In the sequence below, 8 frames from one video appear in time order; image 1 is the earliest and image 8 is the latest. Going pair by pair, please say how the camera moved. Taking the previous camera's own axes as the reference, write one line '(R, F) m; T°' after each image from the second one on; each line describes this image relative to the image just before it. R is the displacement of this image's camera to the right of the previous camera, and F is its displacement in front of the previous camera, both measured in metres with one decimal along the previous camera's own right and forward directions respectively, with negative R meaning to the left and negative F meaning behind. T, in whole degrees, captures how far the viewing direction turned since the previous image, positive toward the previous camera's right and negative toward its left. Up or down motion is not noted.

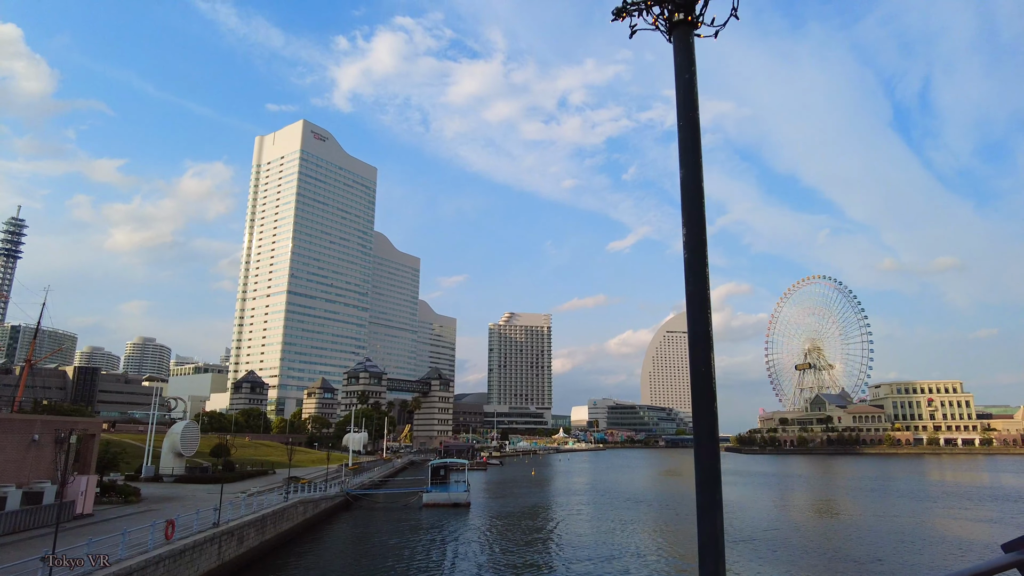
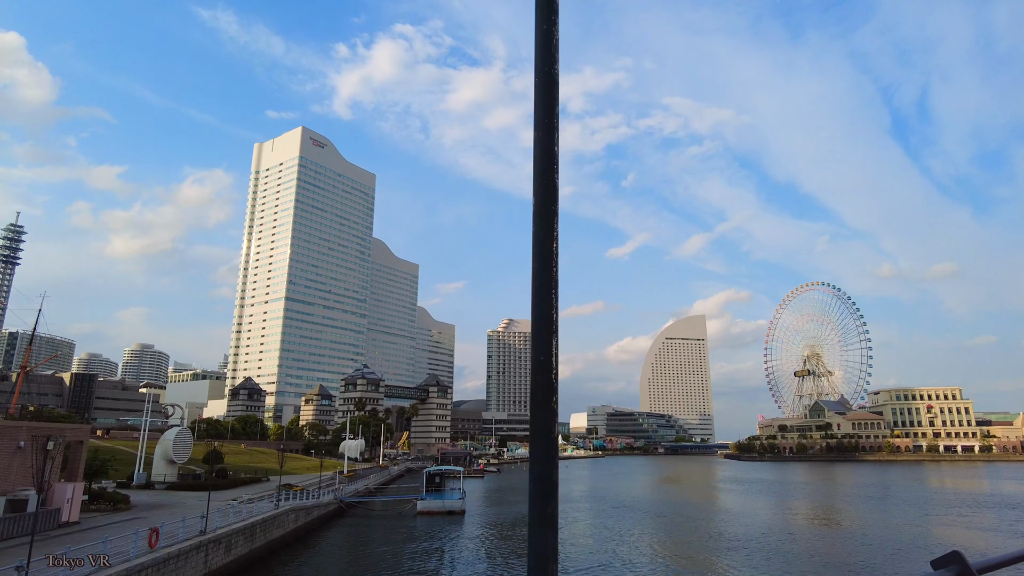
(+0.3, +0.2) m; 0°
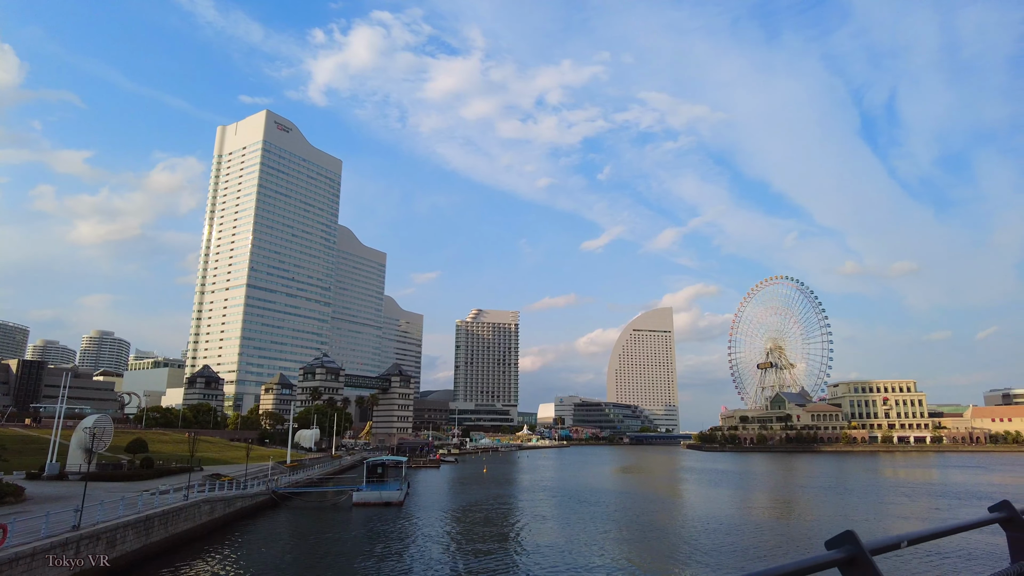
(+2.0, +1.4) m; +3°
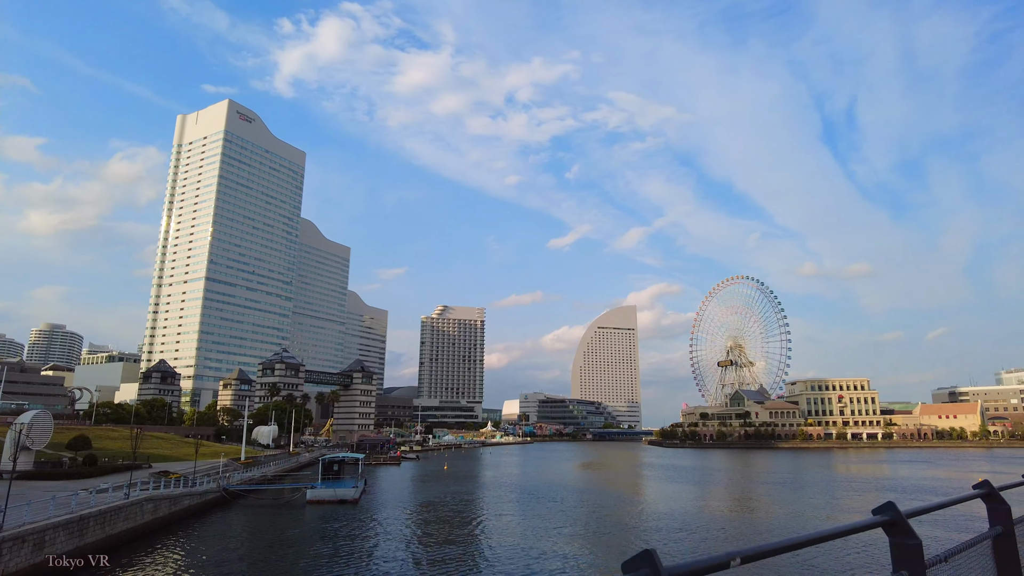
(+0.5, +0.3) m; +3°
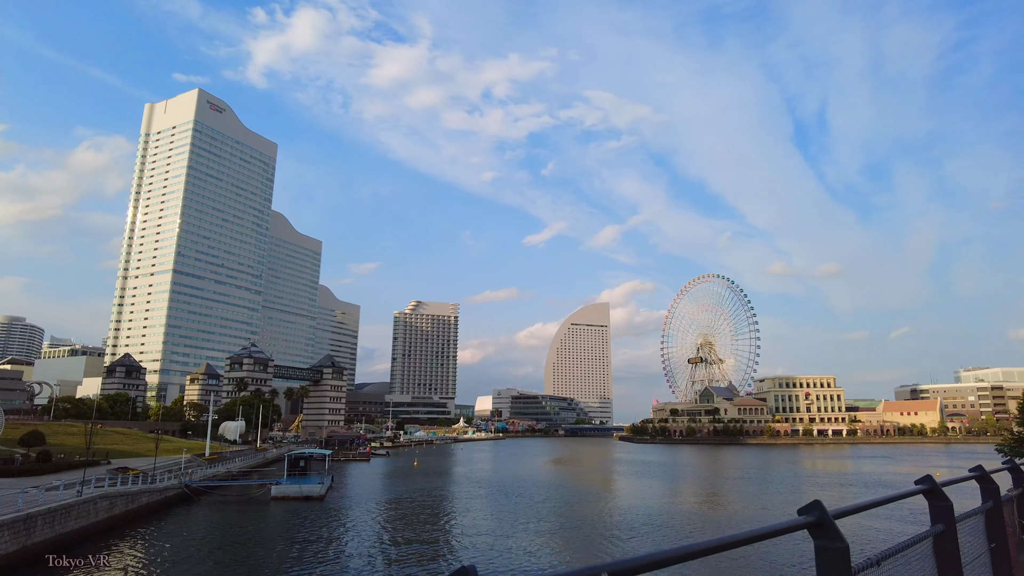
(+0.3, +0.2) m; +2°
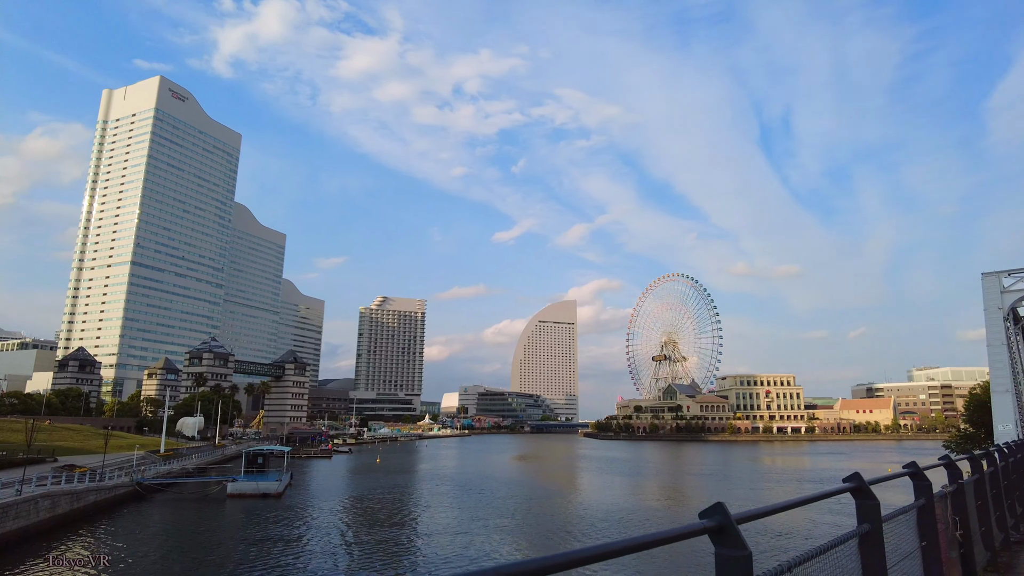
(+0.3, +0.1) m; +3°
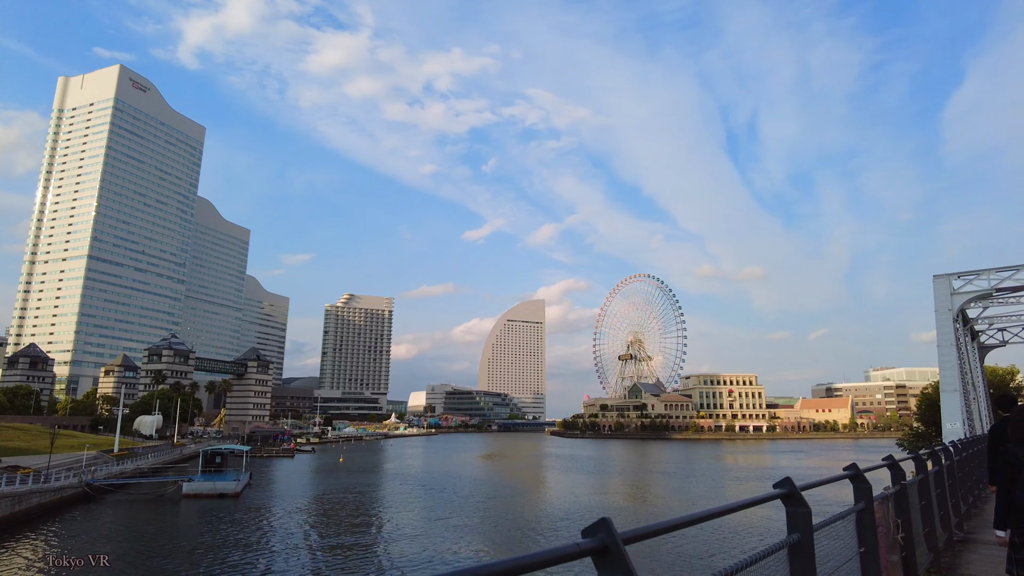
(+0.2, +0.1) m; +3°
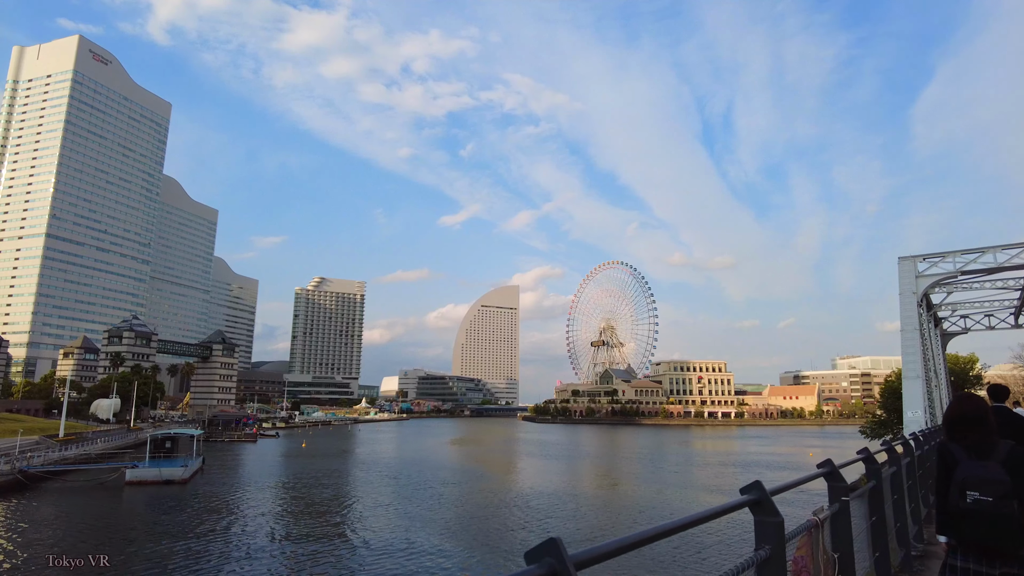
(+0.8, +1.2) m; +2°
